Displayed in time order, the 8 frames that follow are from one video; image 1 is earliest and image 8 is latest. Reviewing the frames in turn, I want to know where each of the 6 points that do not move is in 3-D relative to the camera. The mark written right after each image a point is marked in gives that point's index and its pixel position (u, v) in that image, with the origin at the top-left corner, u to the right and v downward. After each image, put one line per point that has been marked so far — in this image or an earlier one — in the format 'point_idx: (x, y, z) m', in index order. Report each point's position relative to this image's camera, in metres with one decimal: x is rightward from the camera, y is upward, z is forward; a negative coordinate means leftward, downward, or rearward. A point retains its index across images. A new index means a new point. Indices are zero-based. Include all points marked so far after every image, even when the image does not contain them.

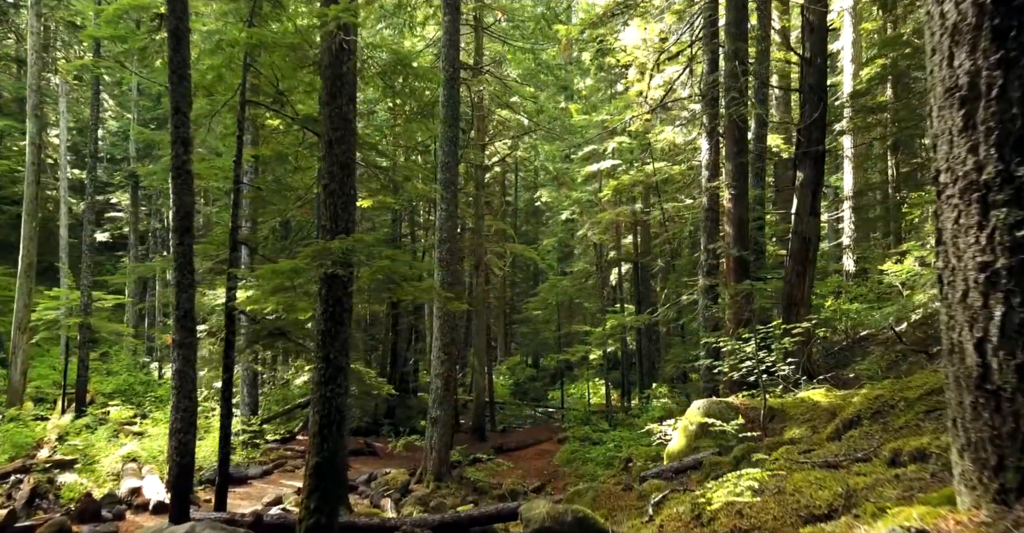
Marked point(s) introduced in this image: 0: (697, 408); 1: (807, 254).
0: (+2.3, -1.8, +10.8) m
1: (+4.8, +0.2, +14.1) m
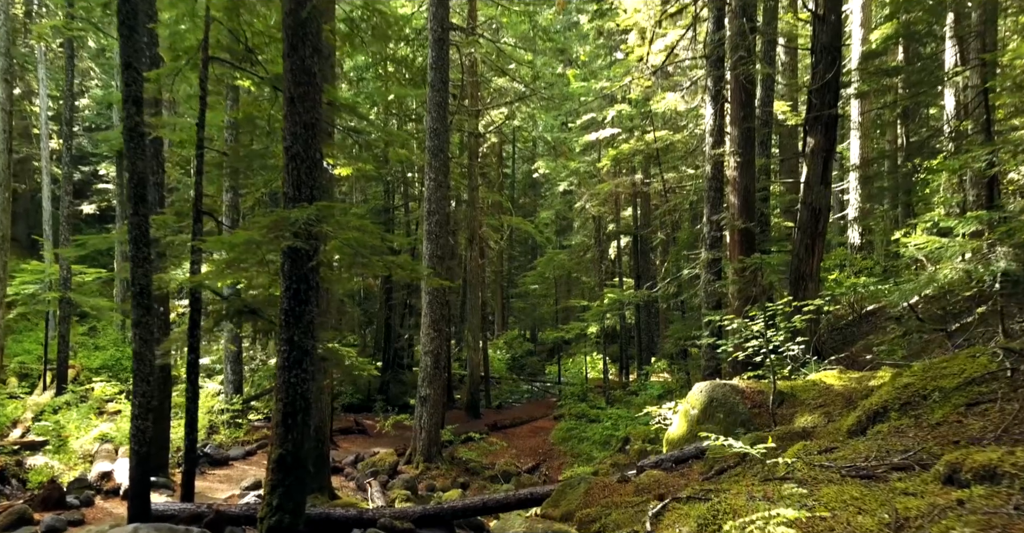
0: (+2.2, -1.5, +10.0) m
1: (+4.7, +0.6, +13.2) m
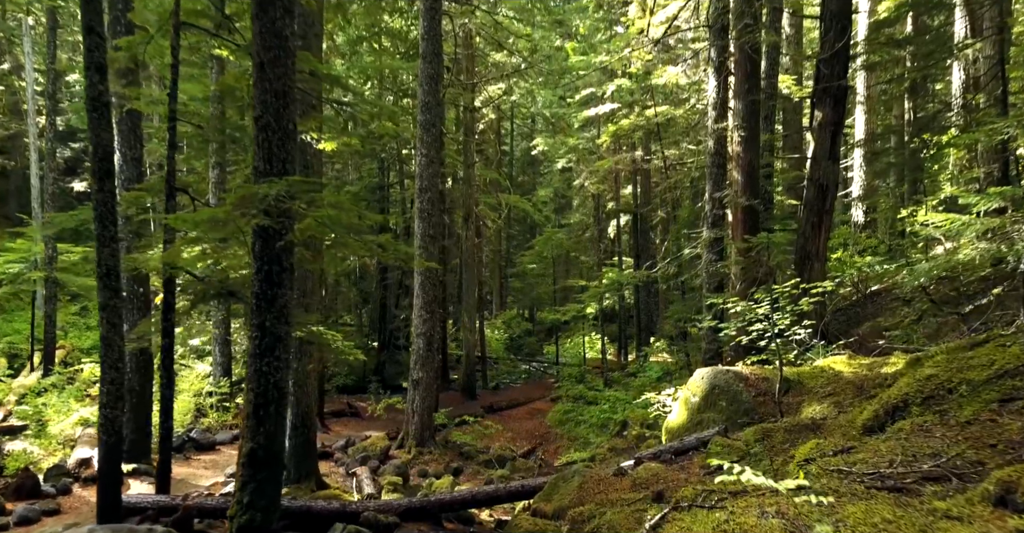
0: (+2.1, -1.2, +9.5) m
1: (+4.6, +0.9, +12.7) m
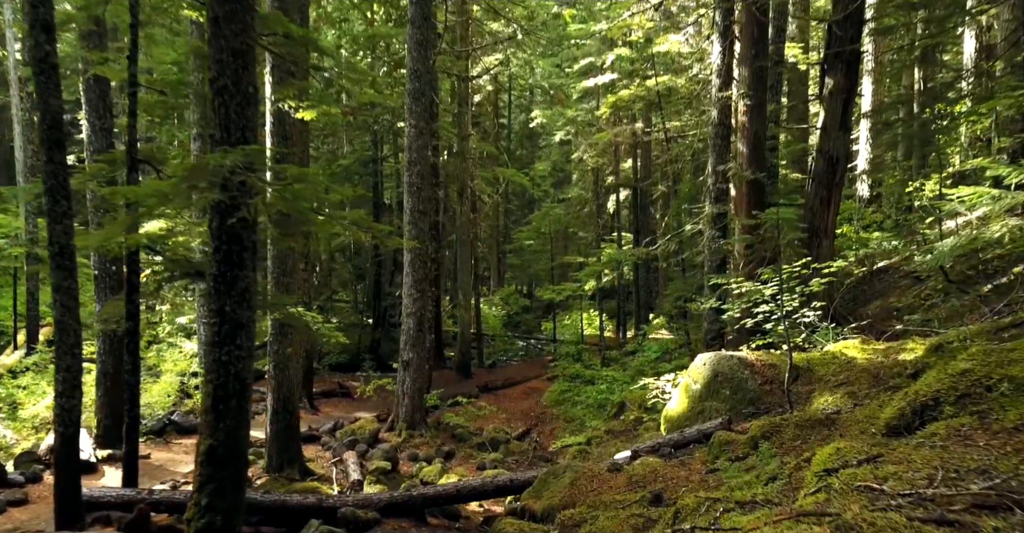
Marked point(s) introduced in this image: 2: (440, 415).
0: (+2.0, -1.0, +8.9) m
1: (+4.5, +1.3, +12.0) m
2: (-1.5, -3.1, +18.0) m
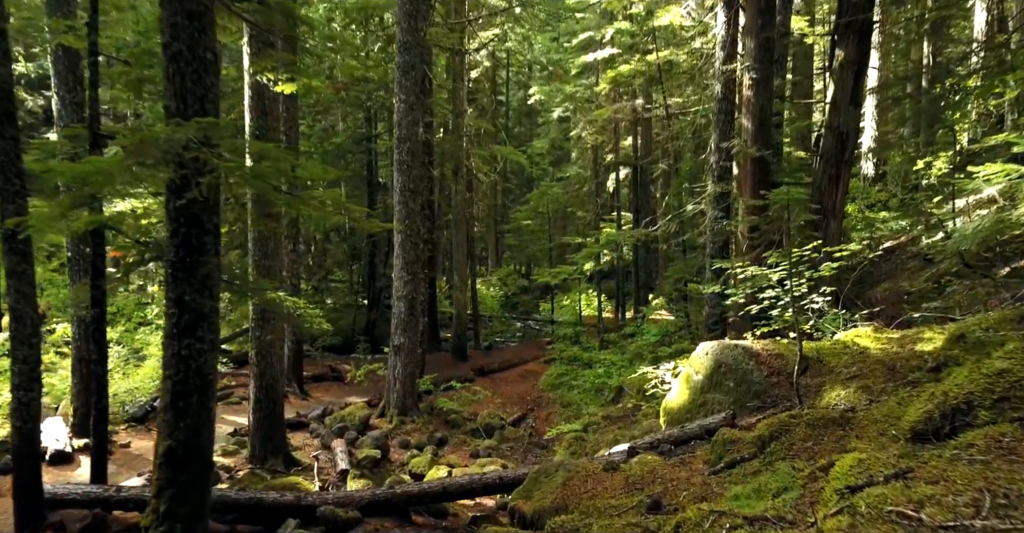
0: (+1.9, -0.9, +8.3) m
1: (+4.4, +1.5, +11.4) m
2: (-1.6, -2.7, +17.5) m
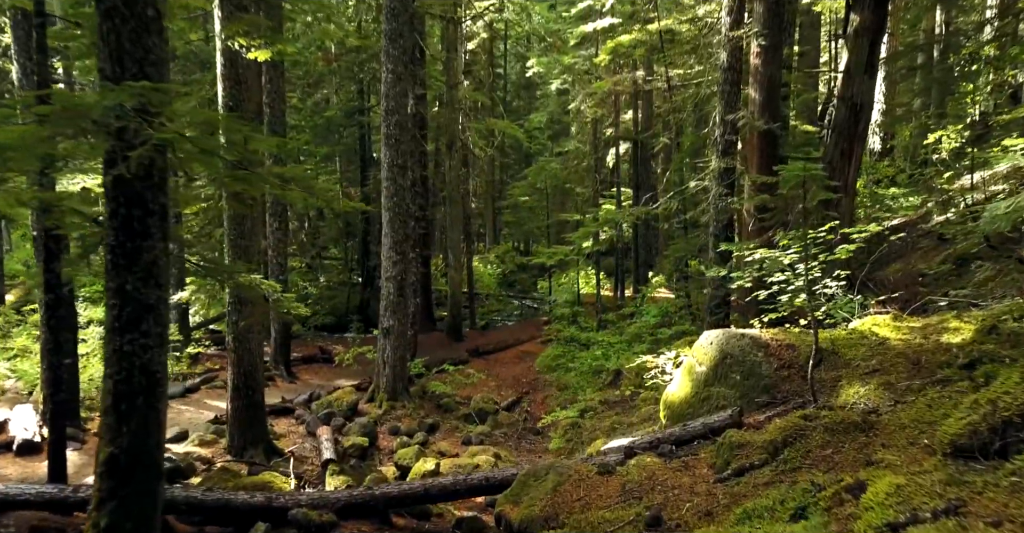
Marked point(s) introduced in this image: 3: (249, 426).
0: (+1.8, -0.7, +7.7) m
1: (+4.3, +1.7, +10.7) m
2: (-1.7, -2.3, +16.9) m
3: (-3.4, -2.1, +11.3) m
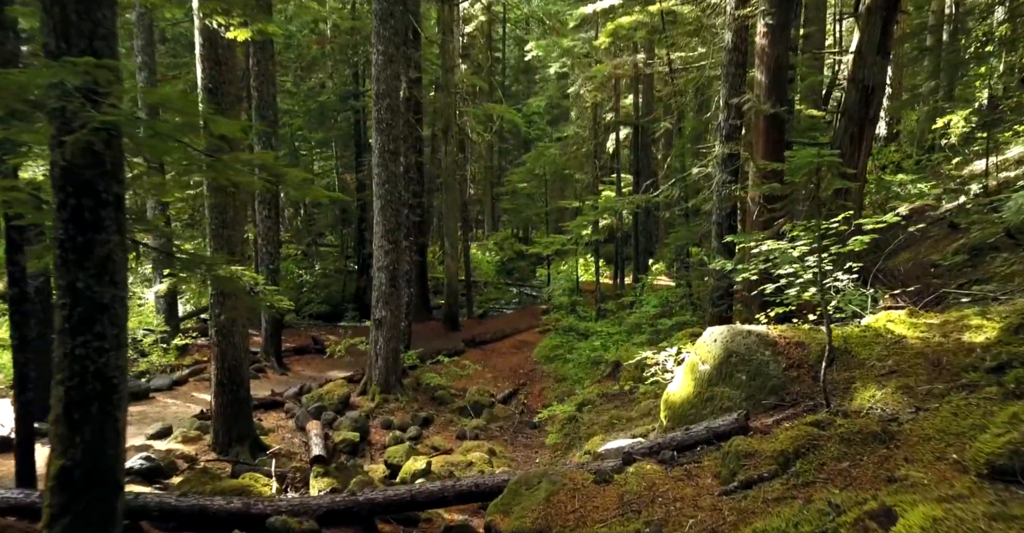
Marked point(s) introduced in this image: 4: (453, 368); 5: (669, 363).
0: (+1.7, -0.6, +7.2) m
1: (+4.2, +1.8, +10.2) m
2: (-1.8, -2.1, +16.5) m
3: (-3.5, -2.0, +10.9) m
4: (-1.2, -2.0, +17.5) m
5: (+1.7, -1.0, +9.1) m
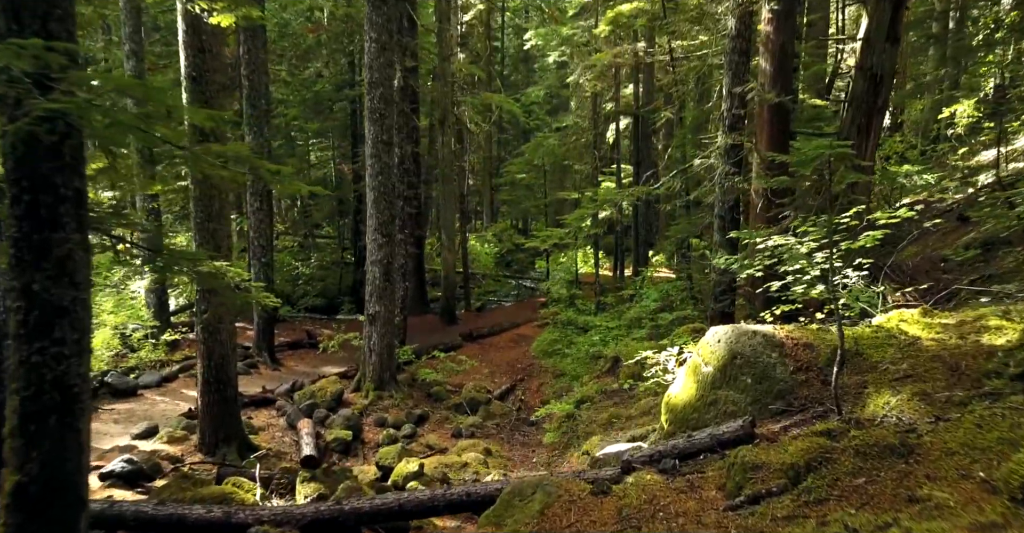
0: (+1.6, -0.6, +6.9) m
1: (+4.1, +1.9, +9.8) m
2: (-1.8, -1.9, +16.2) m
3: (-3.5, -1.9, +10.5) m
4: (-1.2, -1.9, +17.1) m
5: (+1.6, -1.0, +8.8) m
